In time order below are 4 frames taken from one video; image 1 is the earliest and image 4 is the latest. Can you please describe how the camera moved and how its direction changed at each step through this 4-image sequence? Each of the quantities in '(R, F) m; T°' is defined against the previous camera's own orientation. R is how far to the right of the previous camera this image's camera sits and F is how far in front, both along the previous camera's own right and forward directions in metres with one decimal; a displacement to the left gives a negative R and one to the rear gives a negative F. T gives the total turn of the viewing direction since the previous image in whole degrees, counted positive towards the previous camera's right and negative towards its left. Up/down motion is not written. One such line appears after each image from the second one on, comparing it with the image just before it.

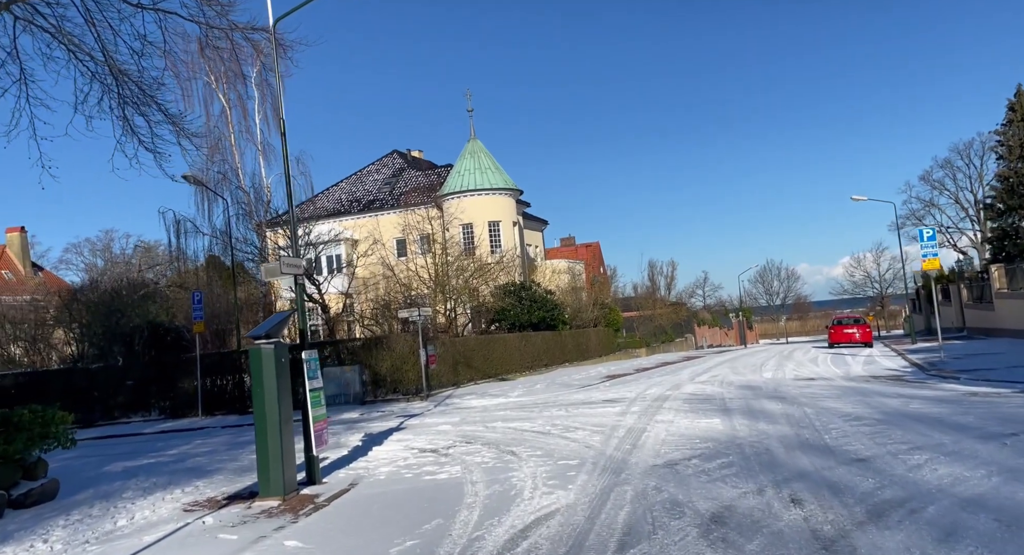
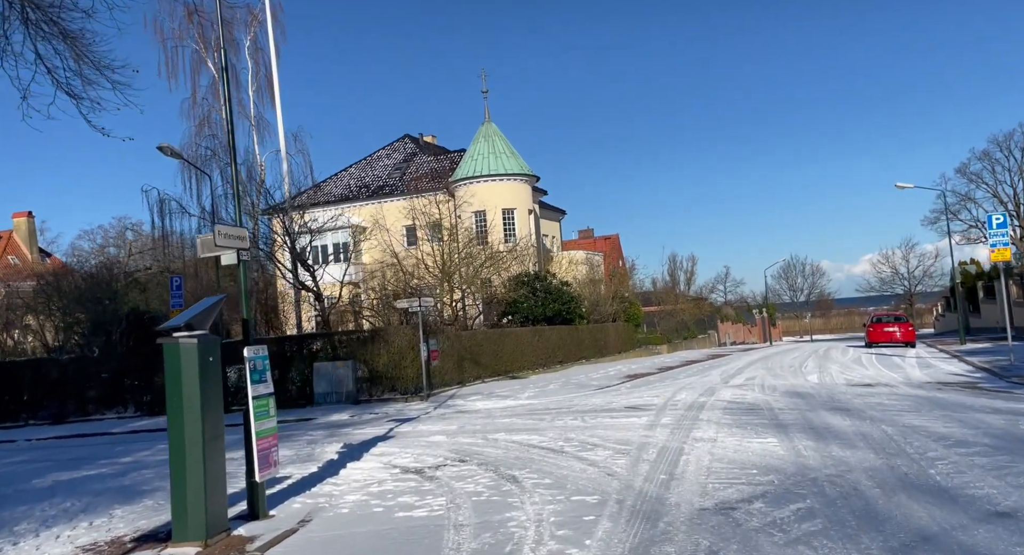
(+0.2, +2.6) m; -1°
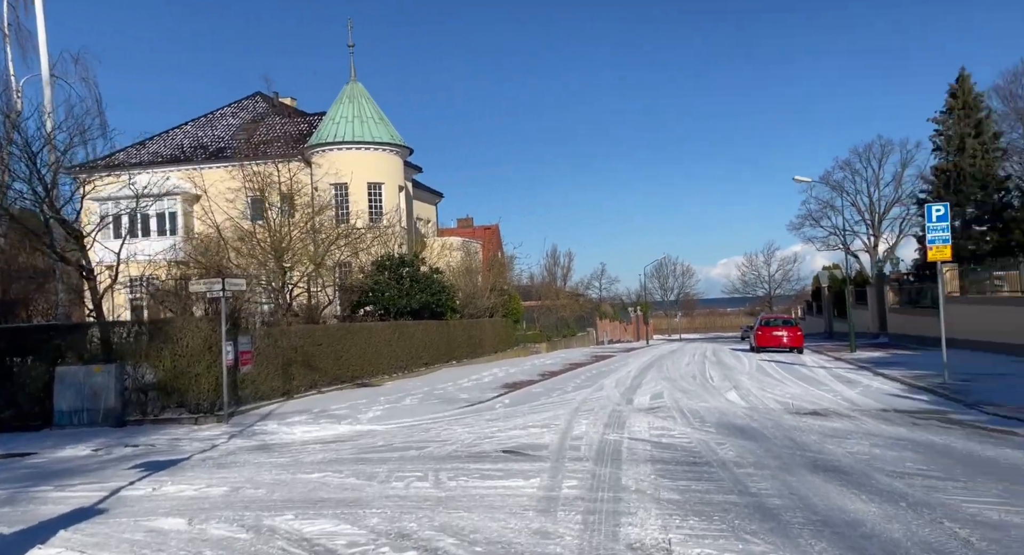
(+0.7, +5.4) m; +9°
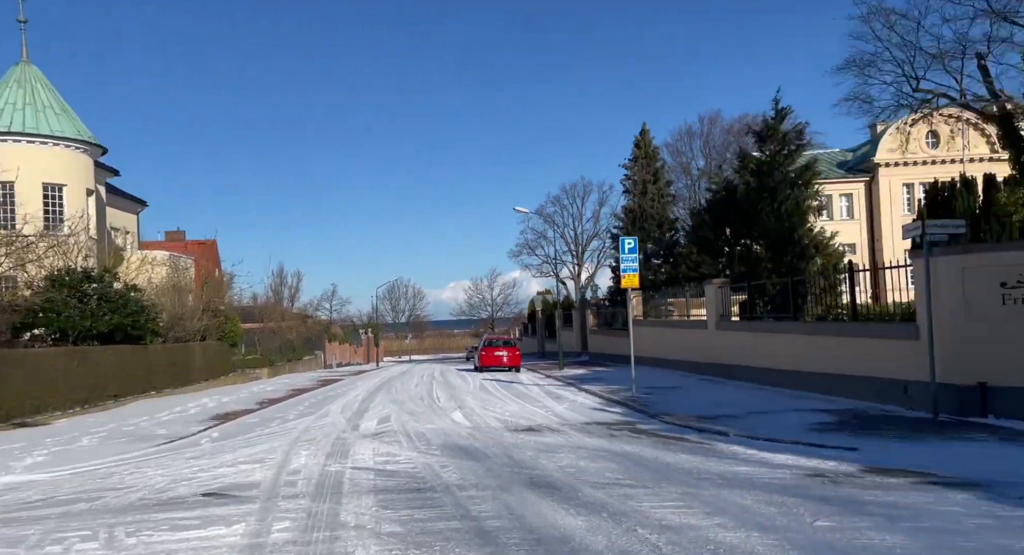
(+0.2, +0.6) m; +19°
